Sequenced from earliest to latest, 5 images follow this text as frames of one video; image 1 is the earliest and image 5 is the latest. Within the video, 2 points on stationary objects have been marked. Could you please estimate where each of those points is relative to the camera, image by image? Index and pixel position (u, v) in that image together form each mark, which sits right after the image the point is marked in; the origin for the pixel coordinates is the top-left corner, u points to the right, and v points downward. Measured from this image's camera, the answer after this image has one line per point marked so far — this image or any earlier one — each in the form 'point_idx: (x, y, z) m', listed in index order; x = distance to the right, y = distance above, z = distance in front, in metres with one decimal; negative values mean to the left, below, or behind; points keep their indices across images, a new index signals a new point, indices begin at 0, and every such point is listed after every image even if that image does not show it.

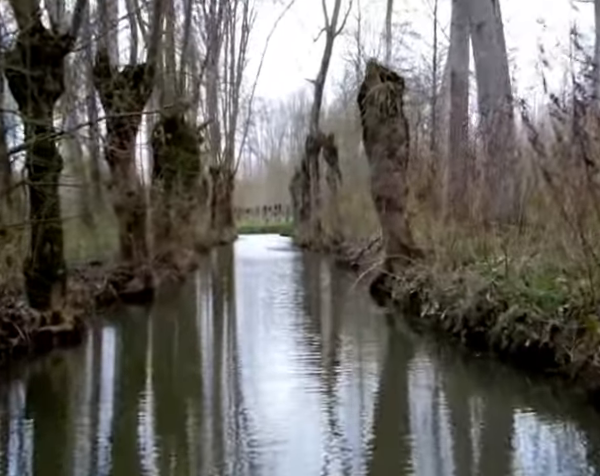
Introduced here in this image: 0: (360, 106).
0: (+1.3, +2.9, +14.9) m
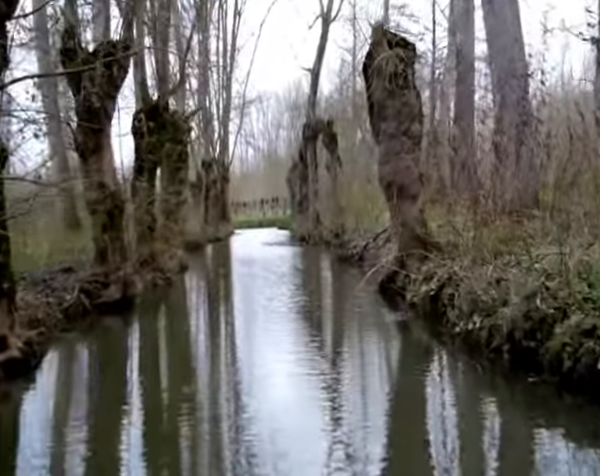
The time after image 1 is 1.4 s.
0: (+1.2, +3.0, +13.1) m
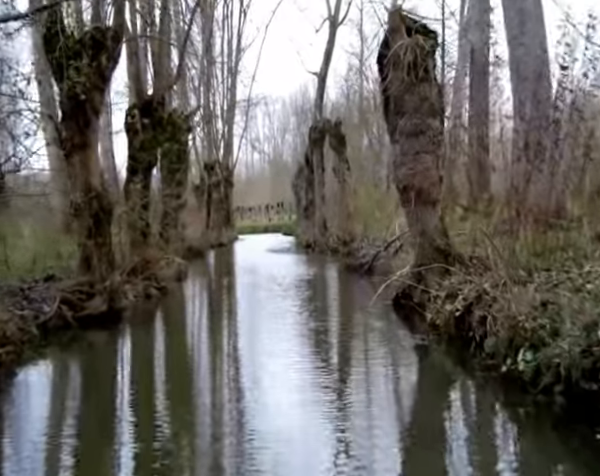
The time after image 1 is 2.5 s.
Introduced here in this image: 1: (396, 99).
0: (+1.4, +2.8, +11.8) m
1: (+1.5, +2.2, +11.3) m
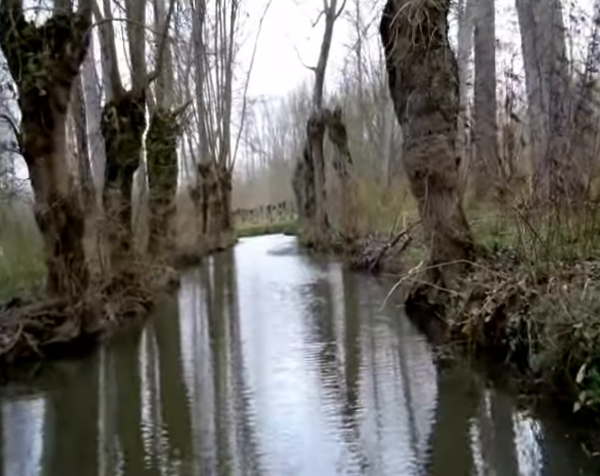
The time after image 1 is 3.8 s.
0: (+1.2, +2.9, +10.4) m
1: (+1.4, +2.3, +9.9) m
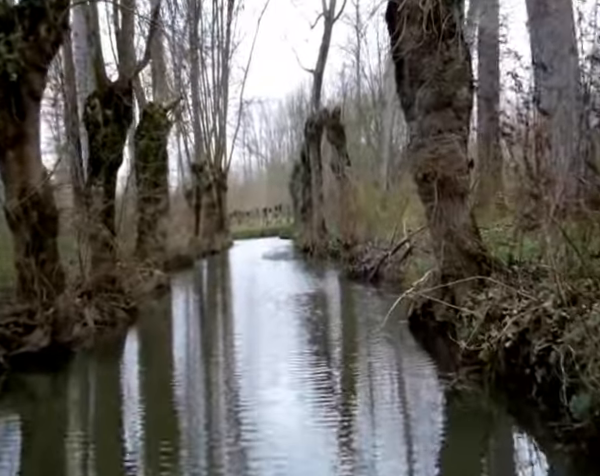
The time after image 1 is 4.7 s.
0: (+1.2, +2.8, +9.5) m
1: (+1.4, +2.2, +9.0) m
